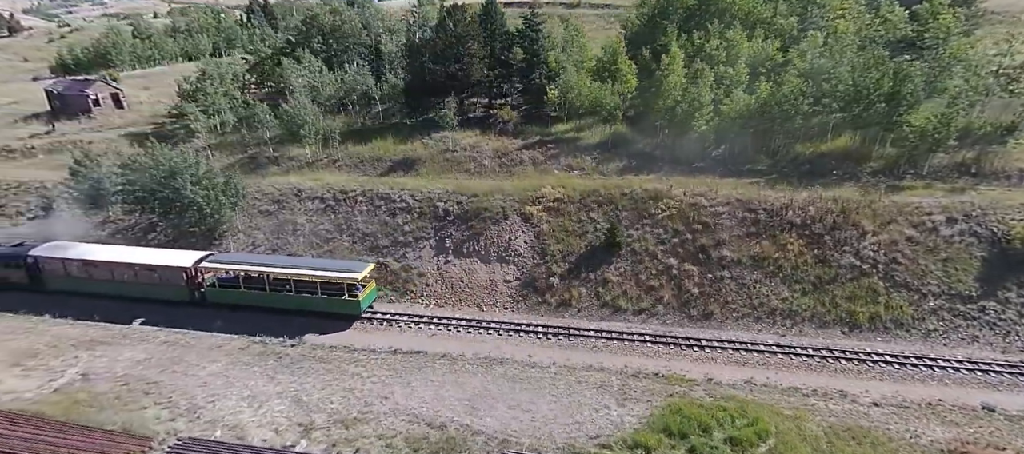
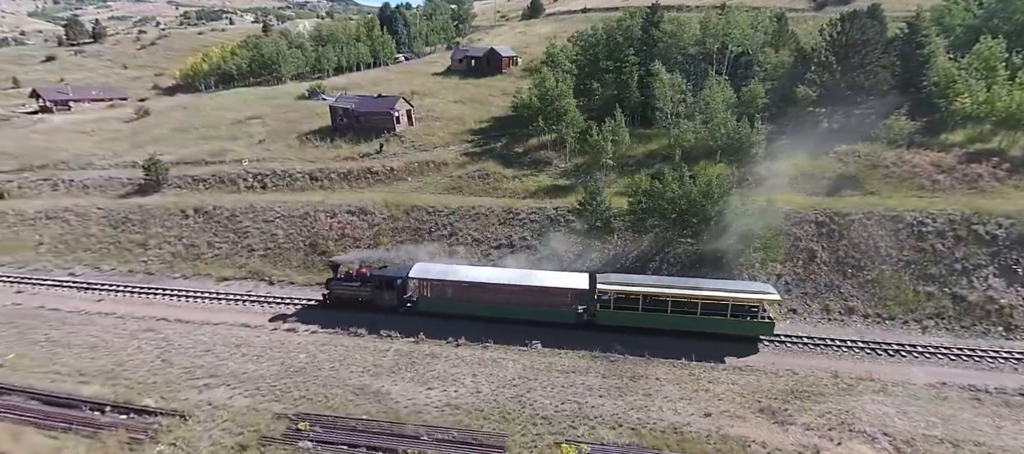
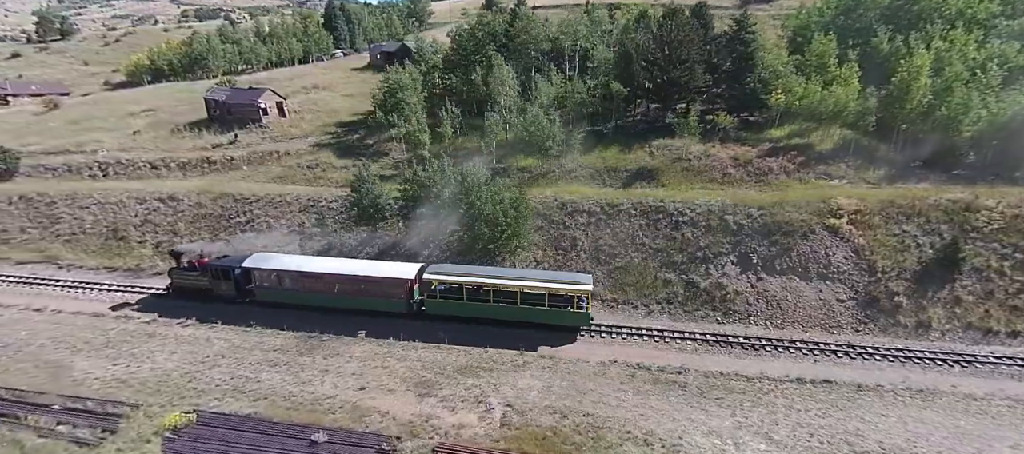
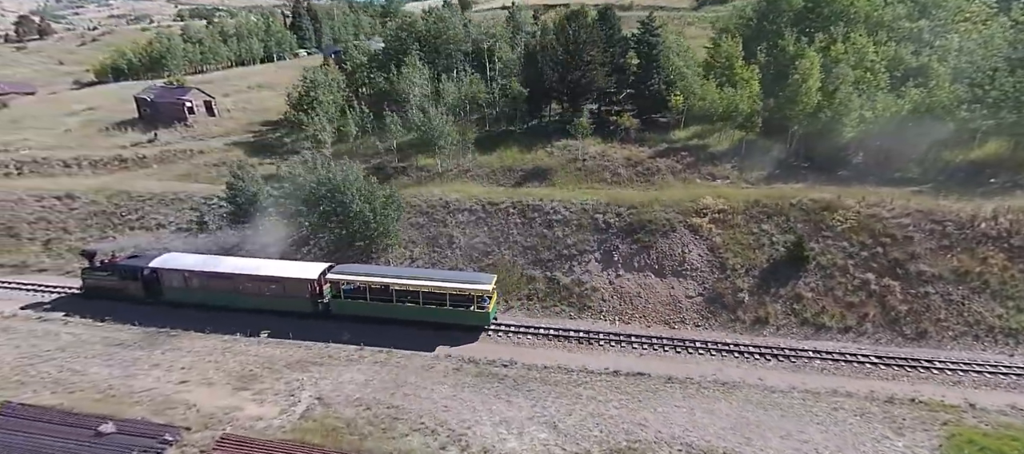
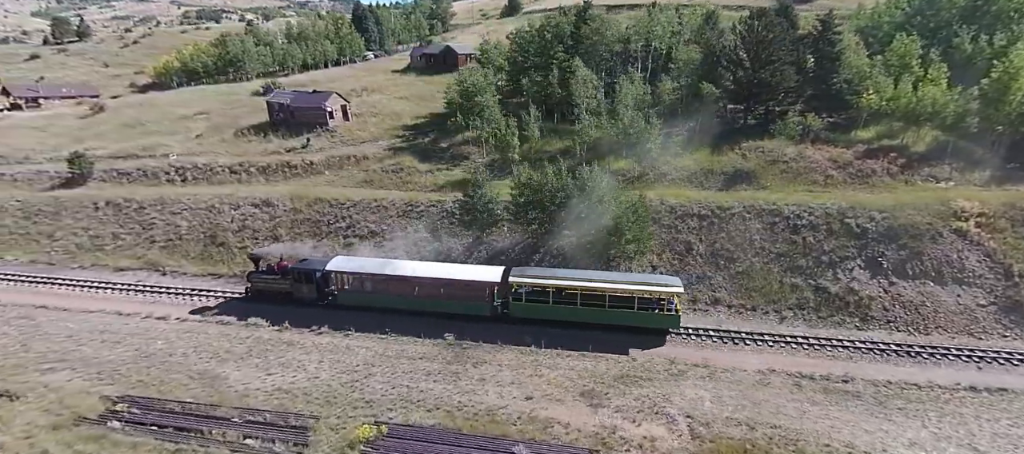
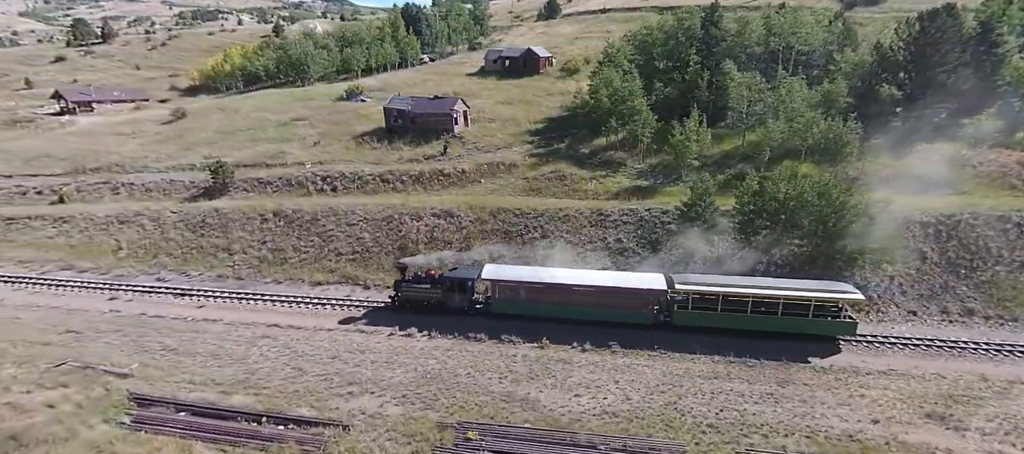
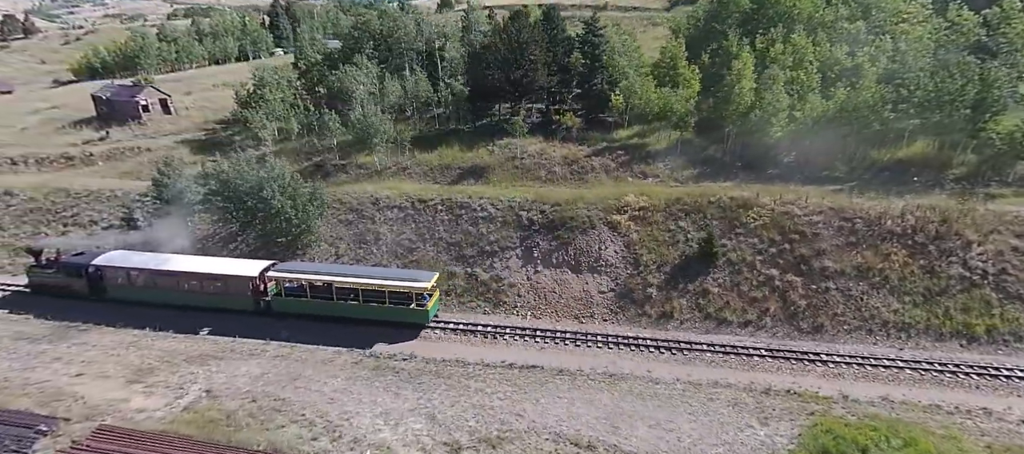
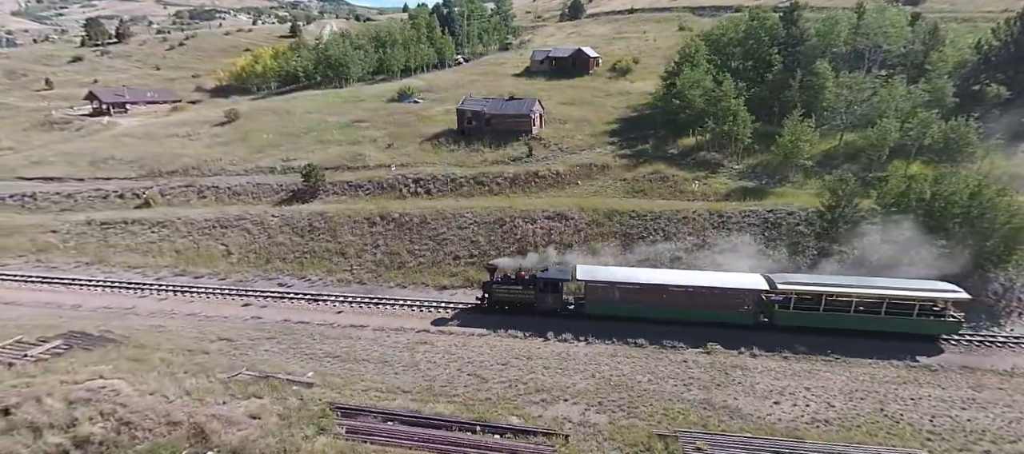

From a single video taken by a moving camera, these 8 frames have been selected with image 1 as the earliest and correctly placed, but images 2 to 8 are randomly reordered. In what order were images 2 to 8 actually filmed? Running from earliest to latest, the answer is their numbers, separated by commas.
7, 4, 3, 5, 2, 6, 8
